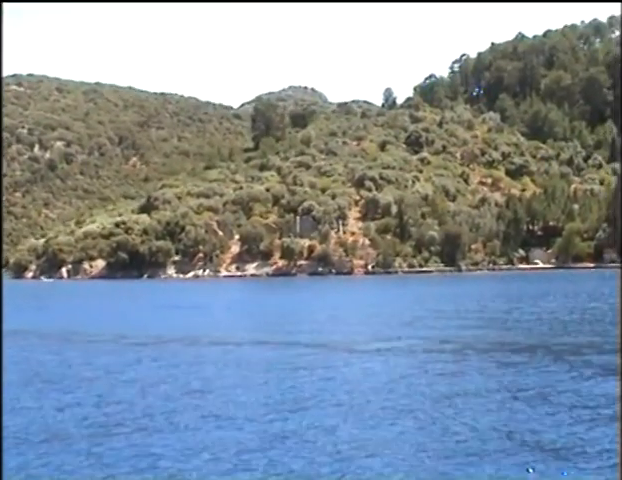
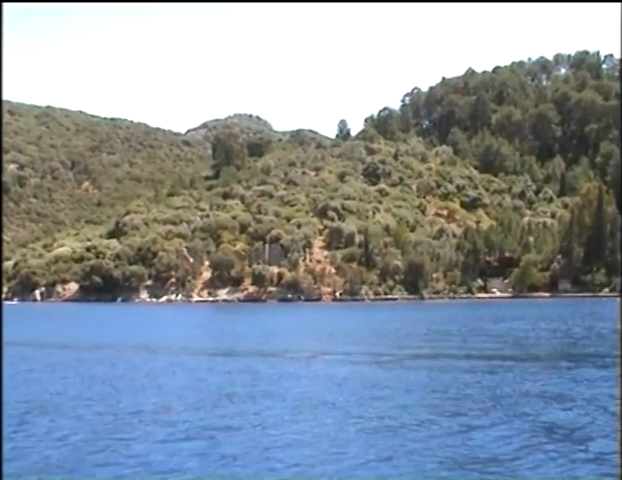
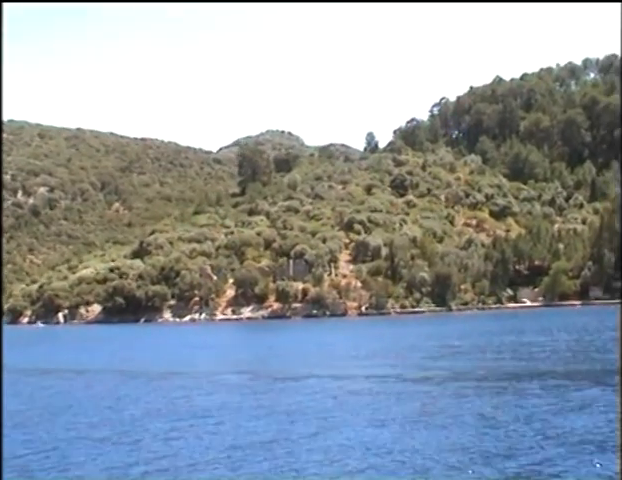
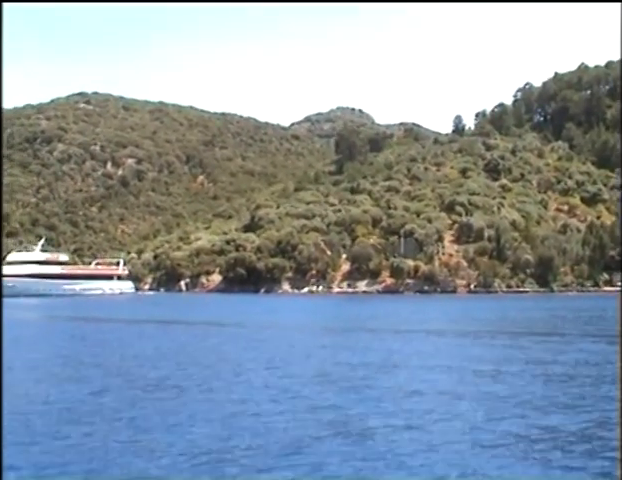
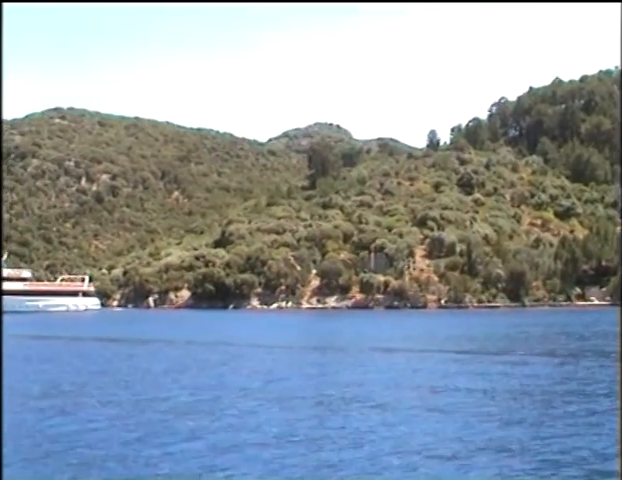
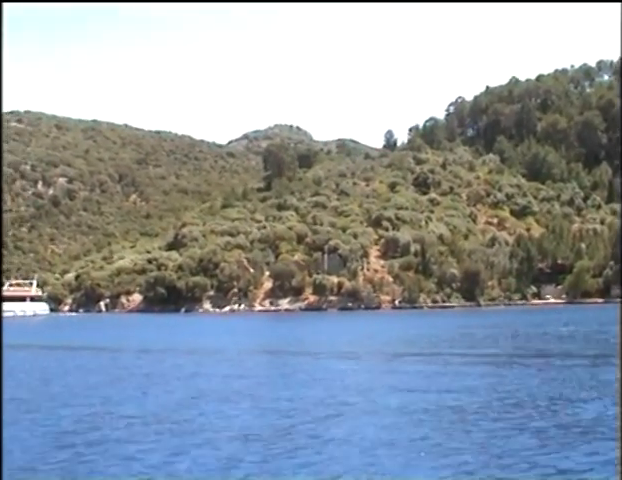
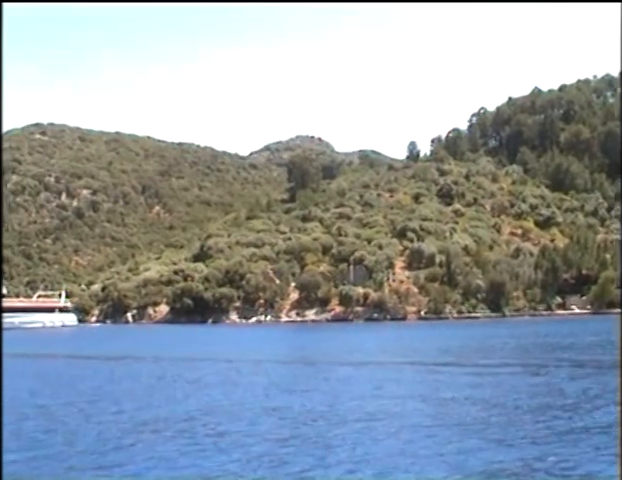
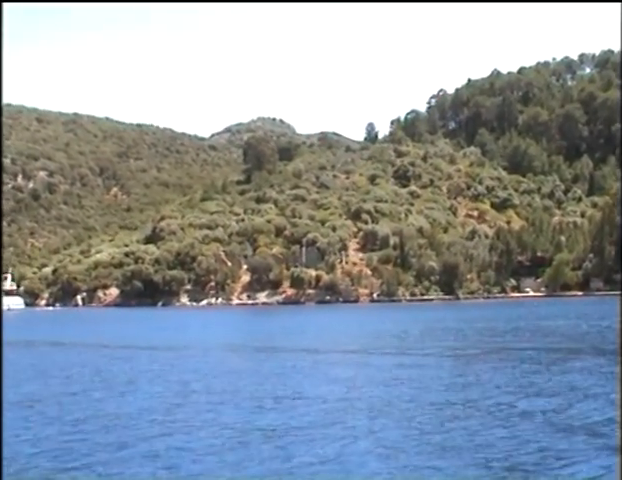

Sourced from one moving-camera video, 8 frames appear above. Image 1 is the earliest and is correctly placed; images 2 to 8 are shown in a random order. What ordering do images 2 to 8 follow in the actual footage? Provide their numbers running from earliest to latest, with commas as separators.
3, 2, 8, 6, 7, 5, 4
